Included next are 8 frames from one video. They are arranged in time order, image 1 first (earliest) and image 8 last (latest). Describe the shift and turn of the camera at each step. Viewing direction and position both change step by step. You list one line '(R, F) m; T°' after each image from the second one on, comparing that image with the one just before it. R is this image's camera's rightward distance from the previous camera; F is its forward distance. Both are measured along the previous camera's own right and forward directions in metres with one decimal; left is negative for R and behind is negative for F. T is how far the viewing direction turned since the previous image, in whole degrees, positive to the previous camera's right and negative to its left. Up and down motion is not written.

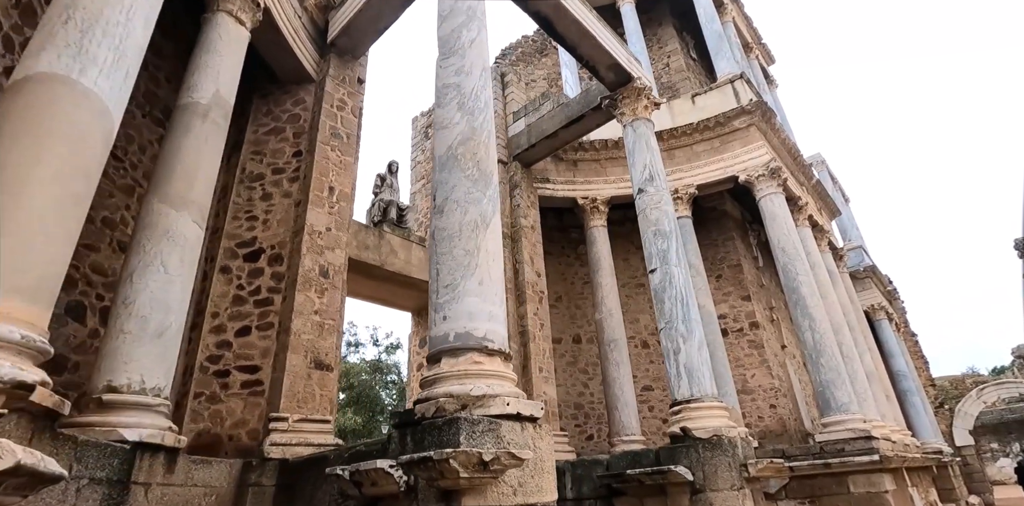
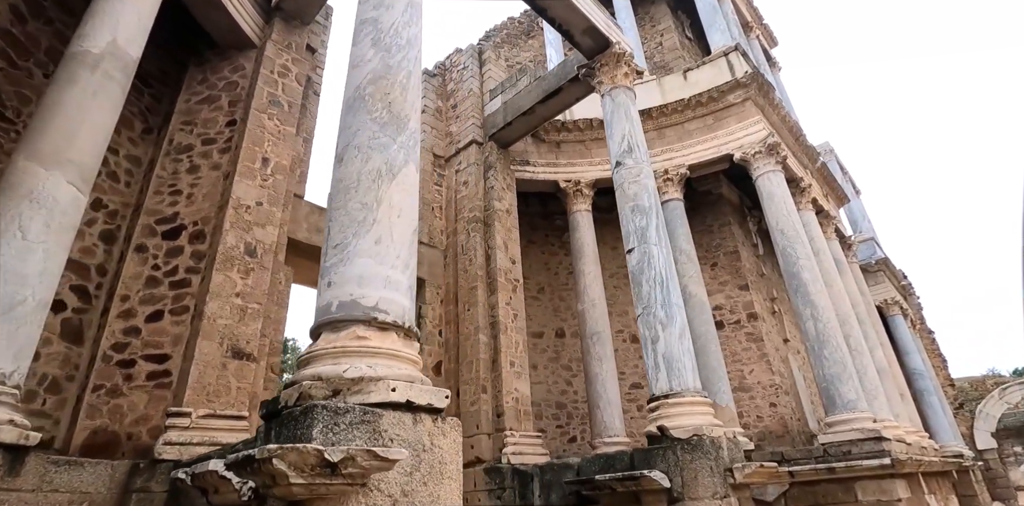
(+0.6, +0.8) m; -1°
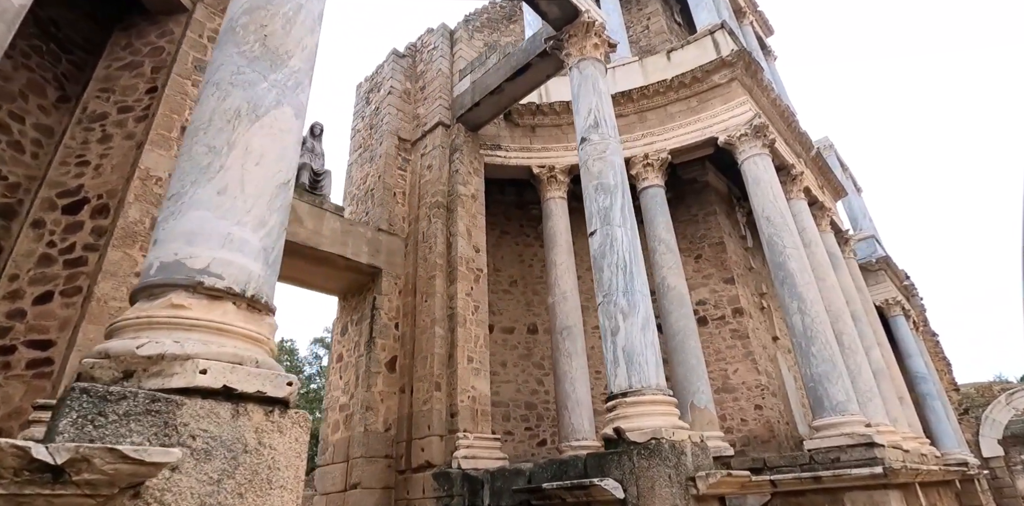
(+0.6, +0.7) m; -1°
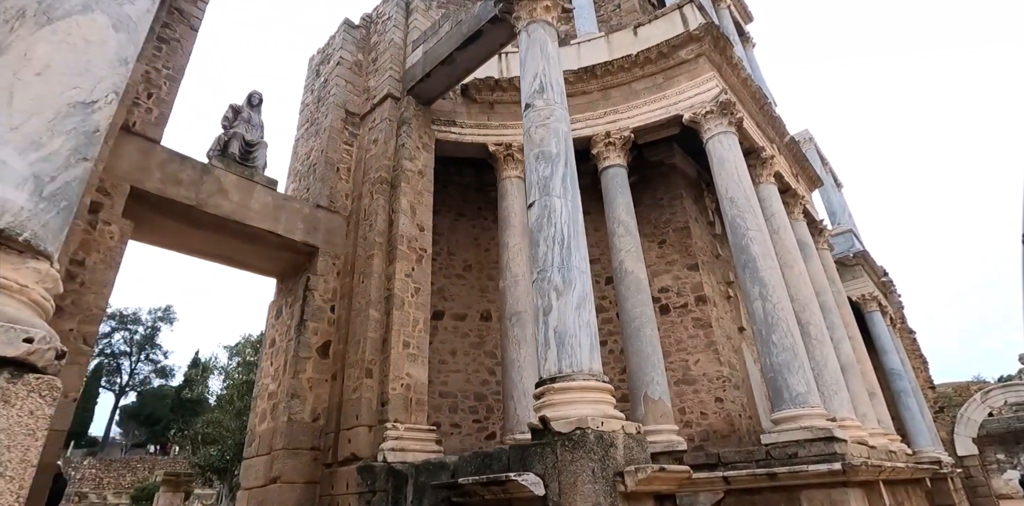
(+0.6, +0.5) m; +1°
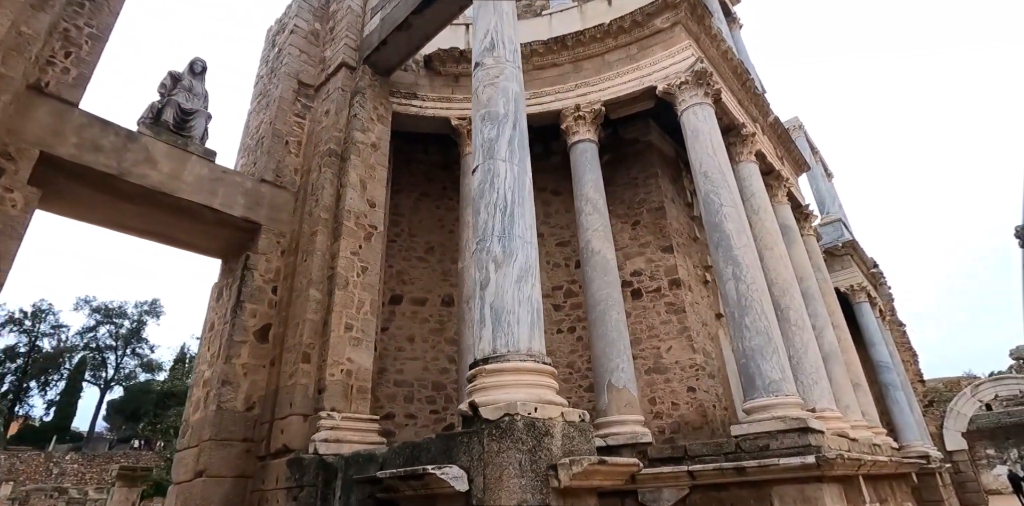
(+0.5, +0.5) m; 0°
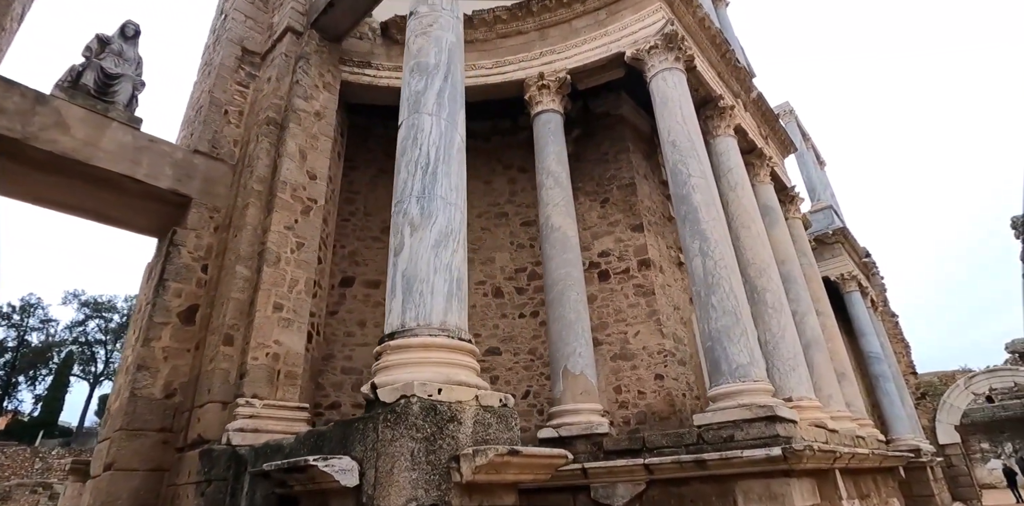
(+0.5, +0.5) m; 0°
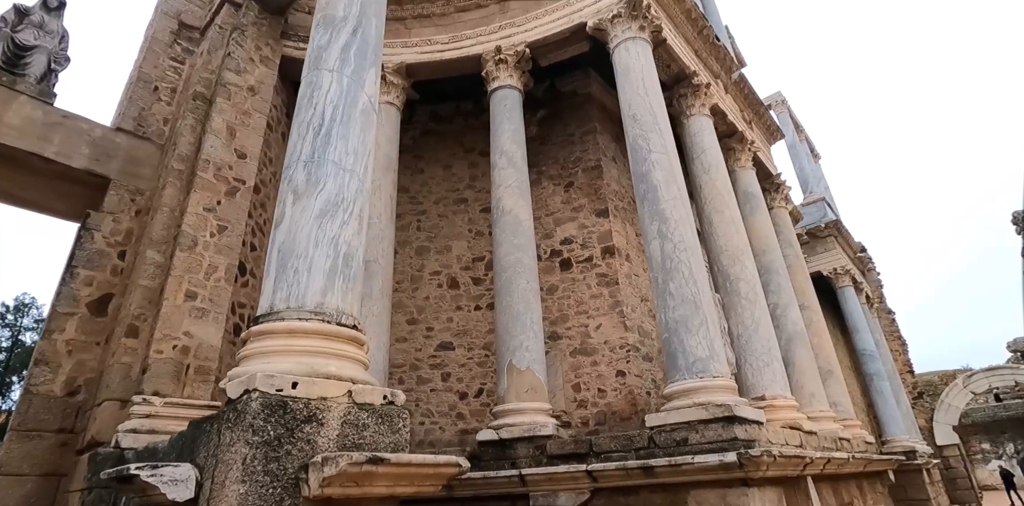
(+0.6, +0.6) m; 0°
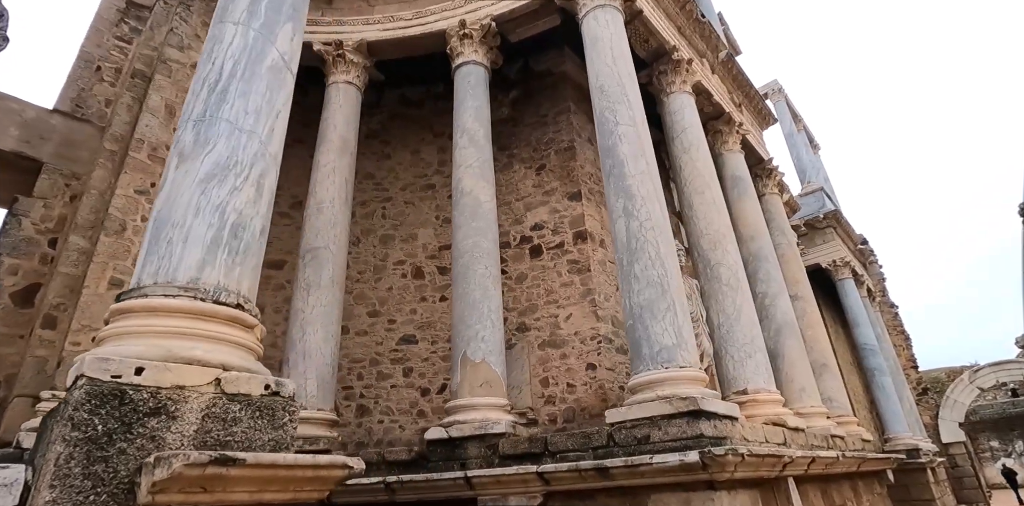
(+0.5, +0.4) m; -1°
